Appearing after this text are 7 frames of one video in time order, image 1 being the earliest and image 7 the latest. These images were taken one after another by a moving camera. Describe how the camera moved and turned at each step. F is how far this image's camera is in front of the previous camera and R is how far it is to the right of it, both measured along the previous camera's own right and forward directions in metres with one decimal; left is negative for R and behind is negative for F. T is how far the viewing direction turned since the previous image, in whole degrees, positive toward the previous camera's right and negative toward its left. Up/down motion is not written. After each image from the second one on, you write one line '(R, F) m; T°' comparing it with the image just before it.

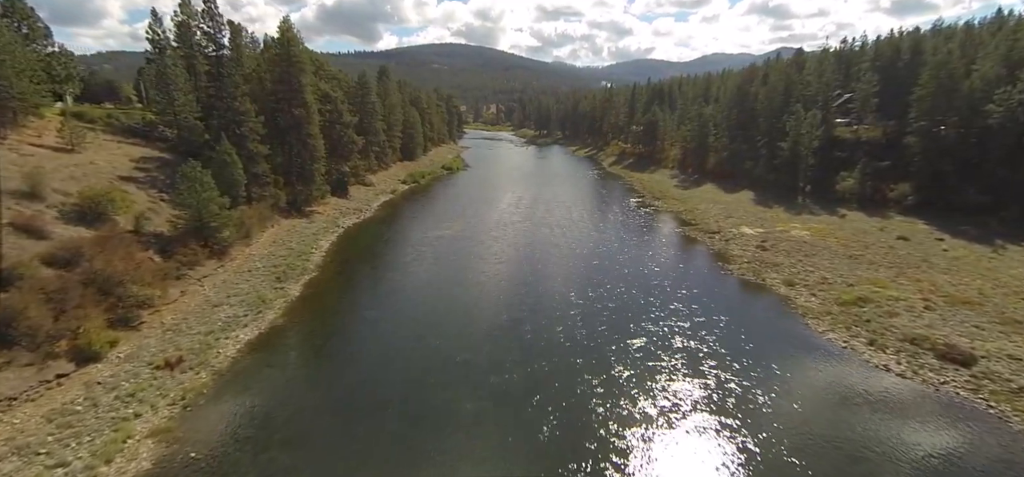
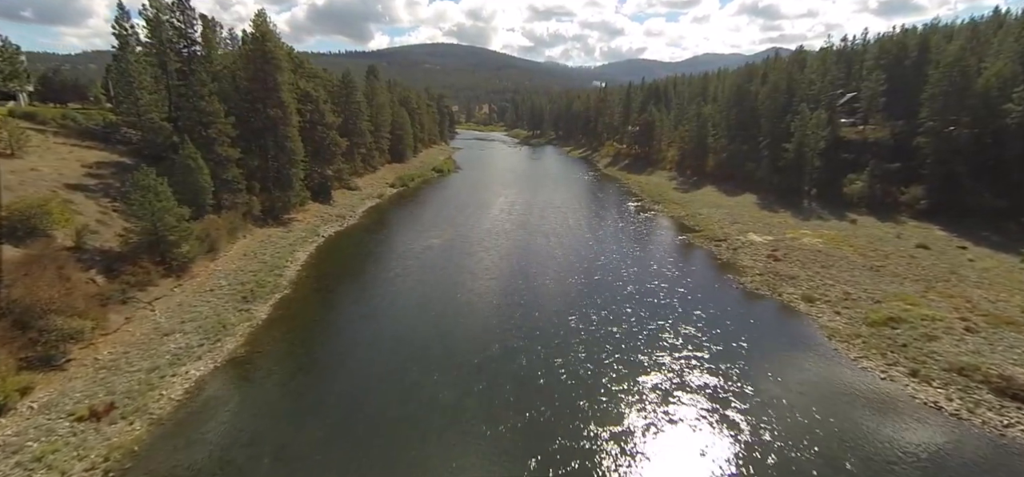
(0.0, +2.8) m; +1°
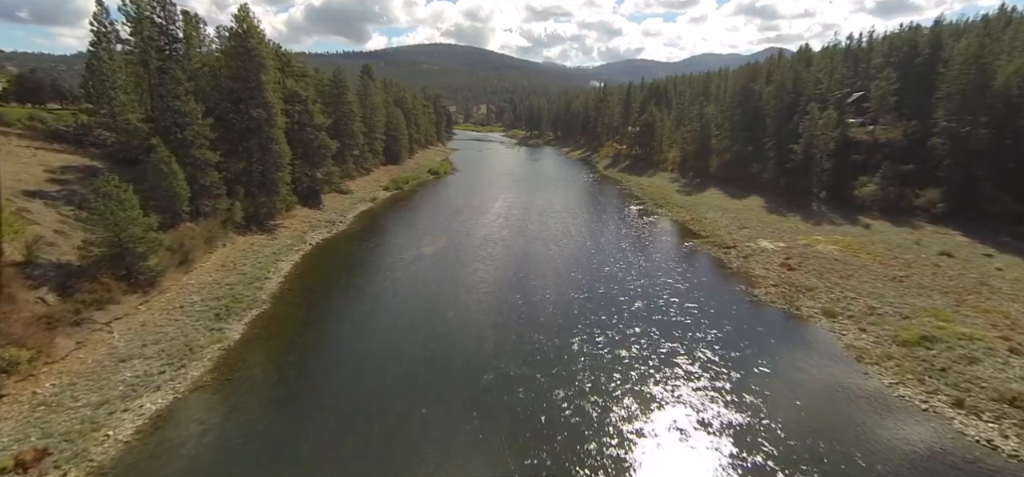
(+0.1, +2.1) m; 0°
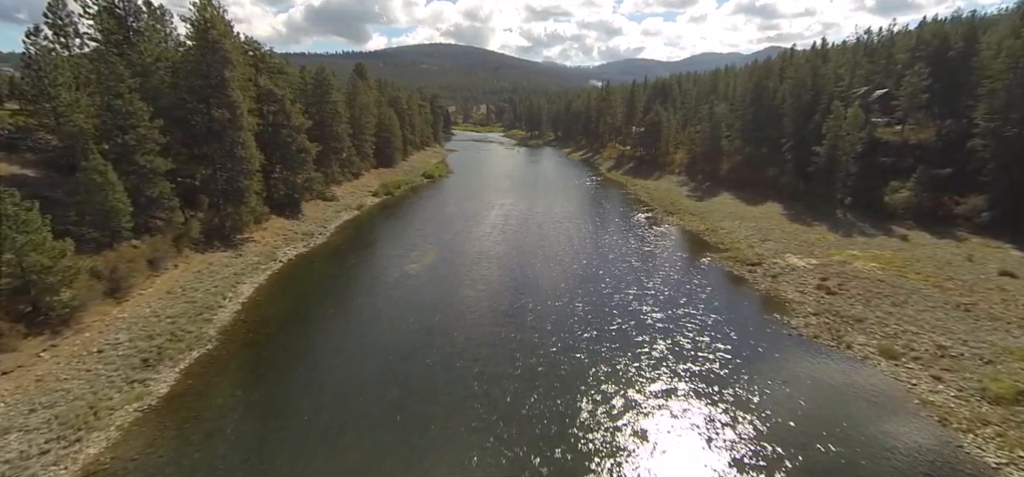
(+0.3, +4.3) m; 0°
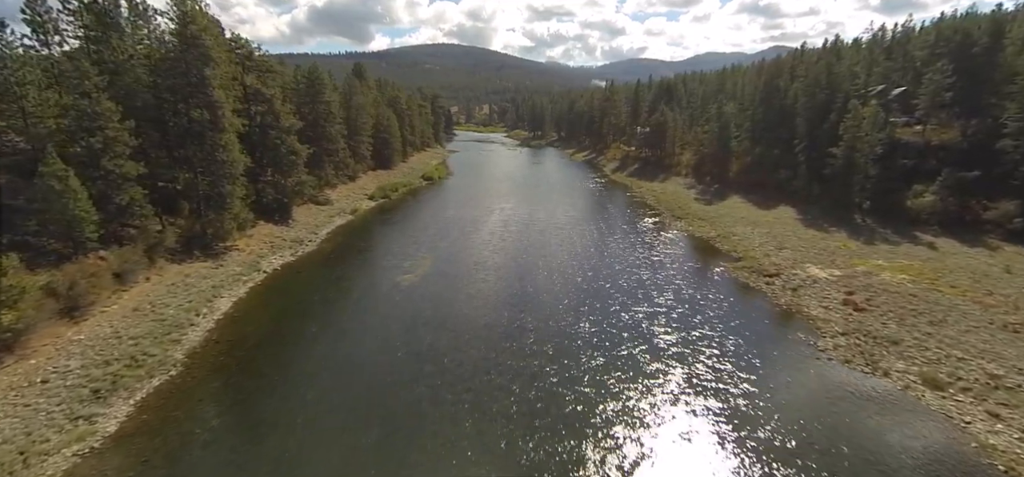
(+0.2, +2.2) m; 0°
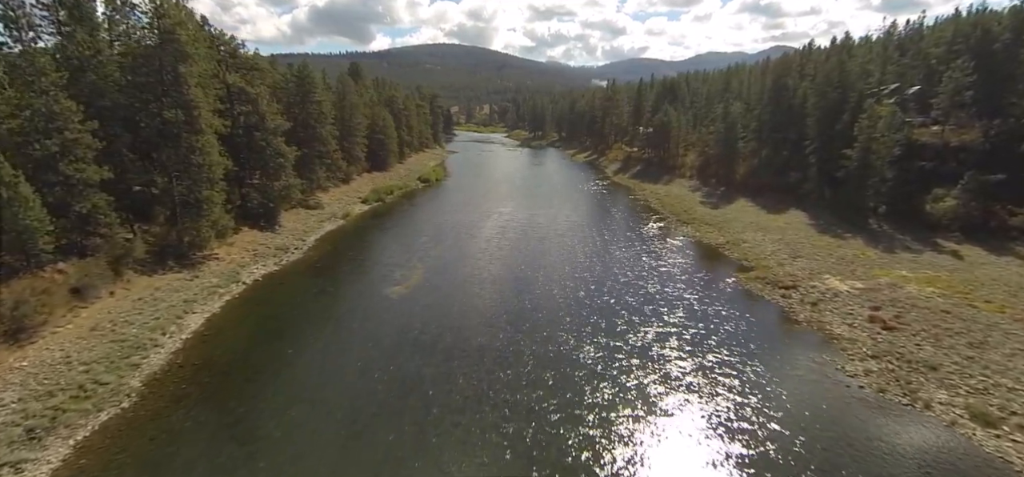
(+0.2, +2.1) m; 0°
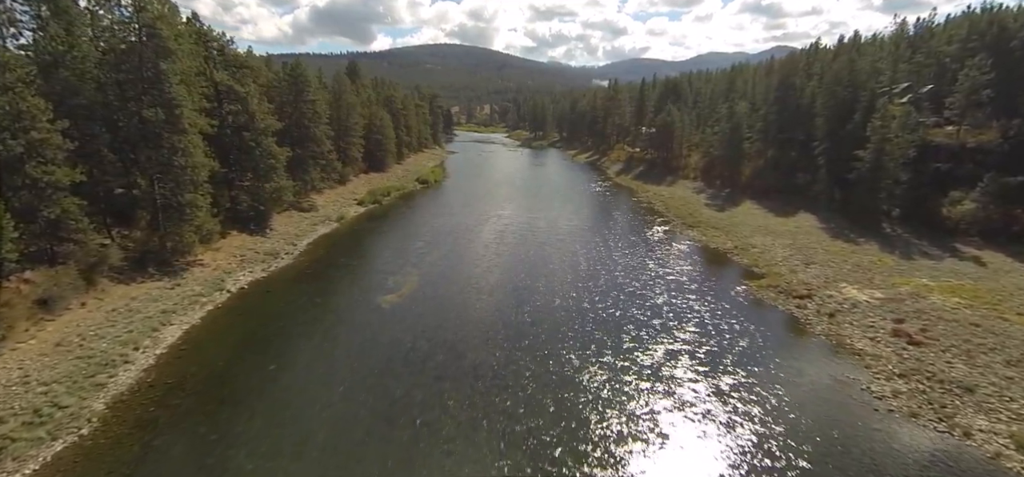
(+0.1, +1.5) m; 0°
